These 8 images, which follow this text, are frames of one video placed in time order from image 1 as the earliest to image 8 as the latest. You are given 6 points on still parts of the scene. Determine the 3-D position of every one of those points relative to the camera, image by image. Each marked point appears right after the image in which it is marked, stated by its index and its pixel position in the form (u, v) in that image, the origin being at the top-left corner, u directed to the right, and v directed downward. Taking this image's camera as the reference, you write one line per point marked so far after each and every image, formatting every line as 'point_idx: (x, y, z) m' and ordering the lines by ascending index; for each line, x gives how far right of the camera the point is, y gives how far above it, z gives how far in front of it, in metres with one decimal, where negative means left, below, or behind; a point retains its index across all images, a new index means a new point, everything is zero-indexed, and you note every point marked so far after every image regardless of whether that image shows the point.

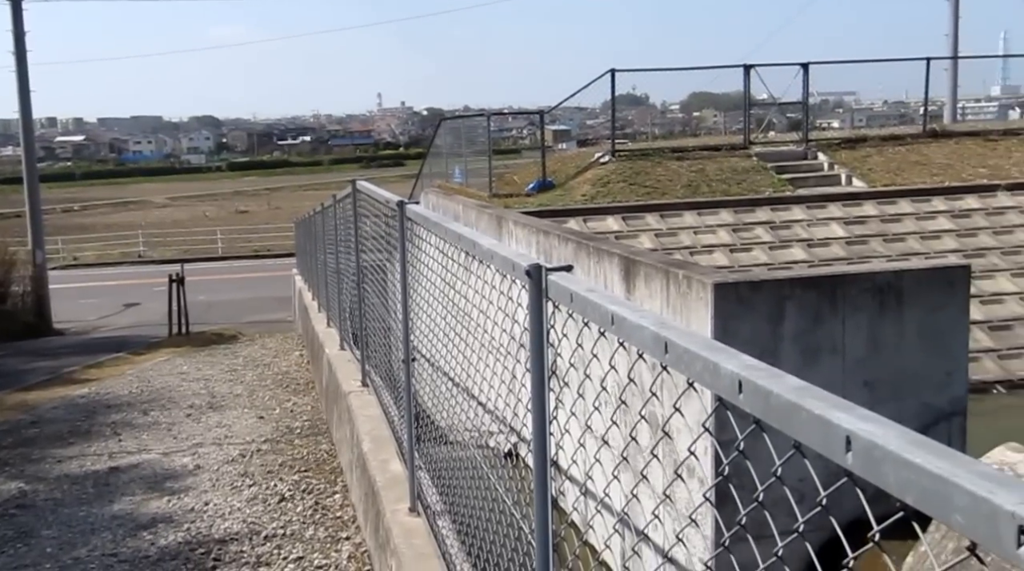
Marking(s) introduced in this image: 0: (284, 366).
0: (-3.0, -1.0, +14.6) m
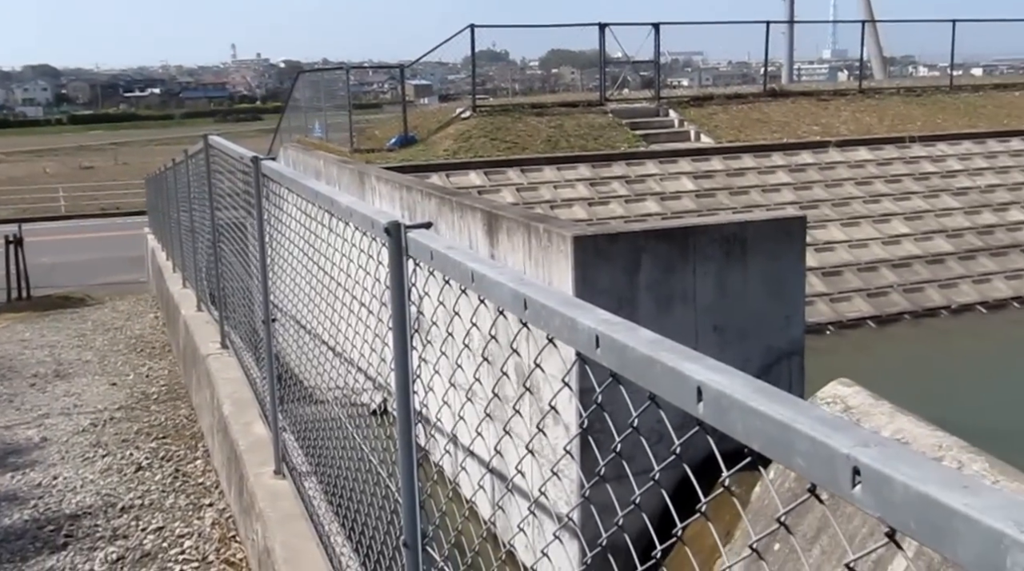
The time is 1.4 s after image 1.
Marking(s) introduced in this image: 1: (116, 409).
0: (-4.8, -0.6, +14.1) m
1: (-3.5, -1.1, +9.6) m
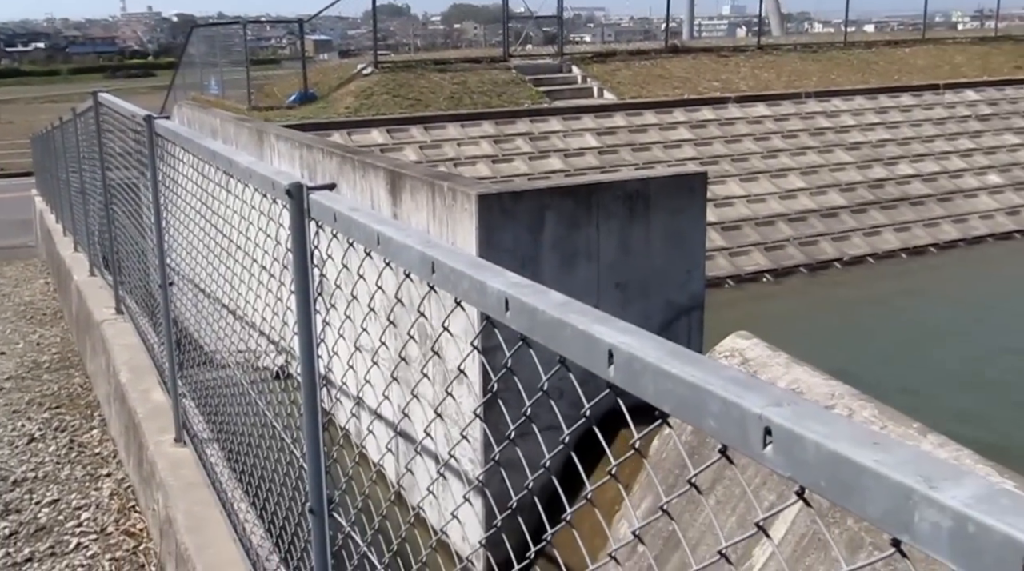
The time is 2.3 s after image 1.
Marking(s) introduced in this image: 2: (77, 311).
0: (-6.0, -0.2, +13.4) m
1: (-4.3, -0.8, +9.1) m
2: (-3.8, -0.2, +9.5) m
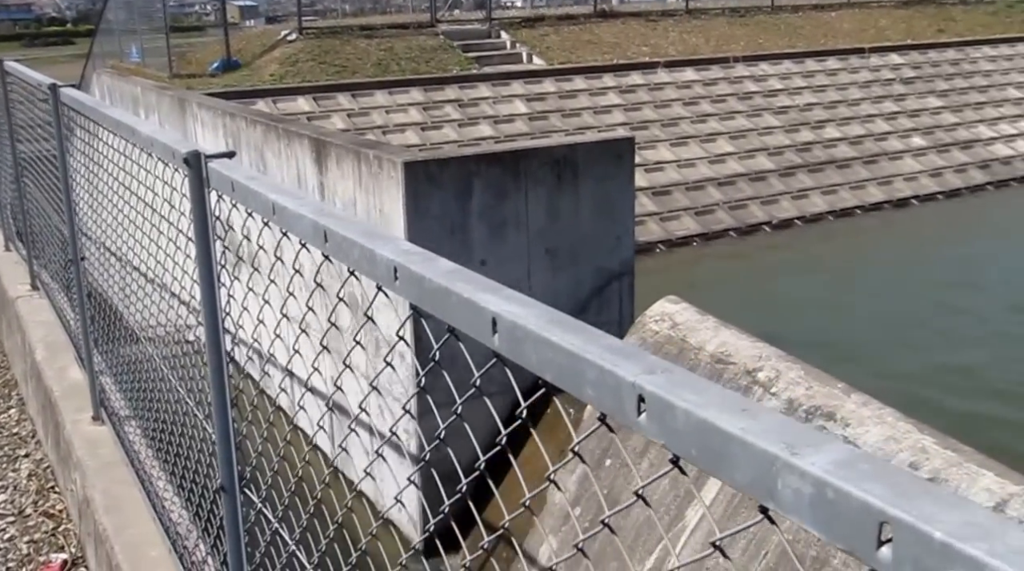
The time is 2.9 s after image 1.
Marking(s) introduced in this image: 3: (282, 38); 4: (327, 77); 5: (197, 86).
0: (-7.2, +0.1, +12.7) m
1: (-5.2, -0.7, +8.5) m
2: (-4.8, 0.0, +8.9) m
3: (-4.2, +4.2, +18.3) m
4: (-3.0, +3.0, +15.6) m
5: (-4.8, +2.8, +15.2) m
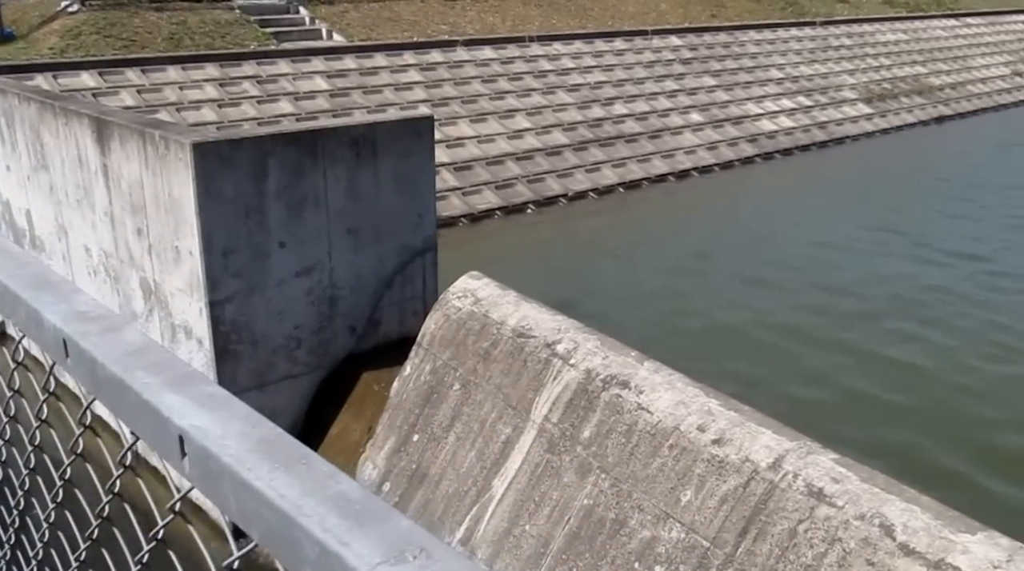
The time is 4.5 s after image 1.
0: (-9.8, -0.2, +11.6) m
1: (-7.1, -1.0, +7.8) m
2: (-6.8, -0.3, +8.3) m
3: (-7.9, +4.2, +17.5) m
4: (-6.2, +2.9, +15.1) m
5: (-7.9, +2.6, +14.4) m
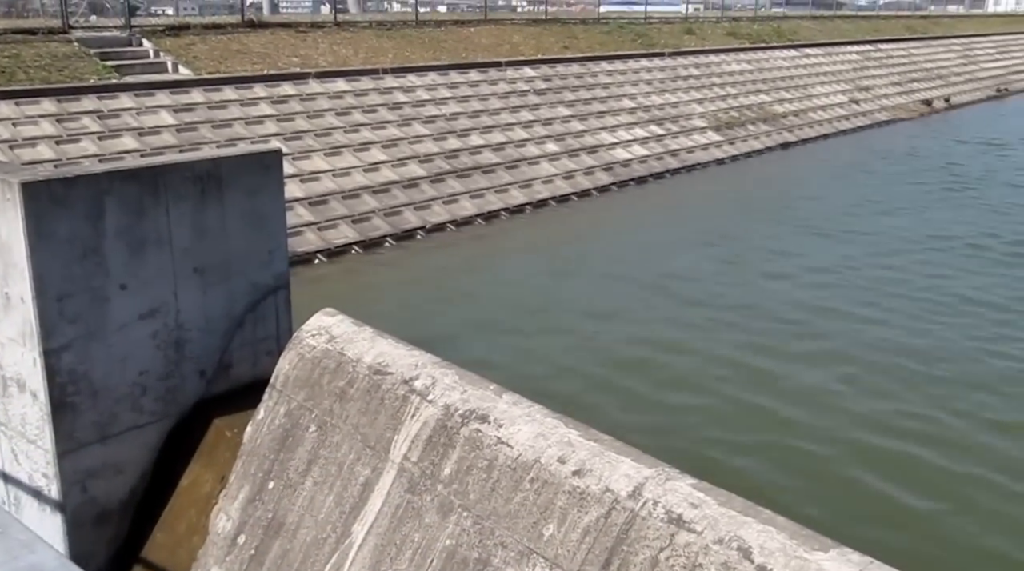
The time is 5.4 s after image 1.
0: (-11.4, -0.9, +9.7) m
1: (-8.2, -1.6, +6.3) m
2: (-8.0, -0.9, +6.8) m
3: (-10.3, +3.3, +15.9) m
4: (-8.4, +2.2, +13.8) m
5: (-9.9, +1.8, +12.8) m
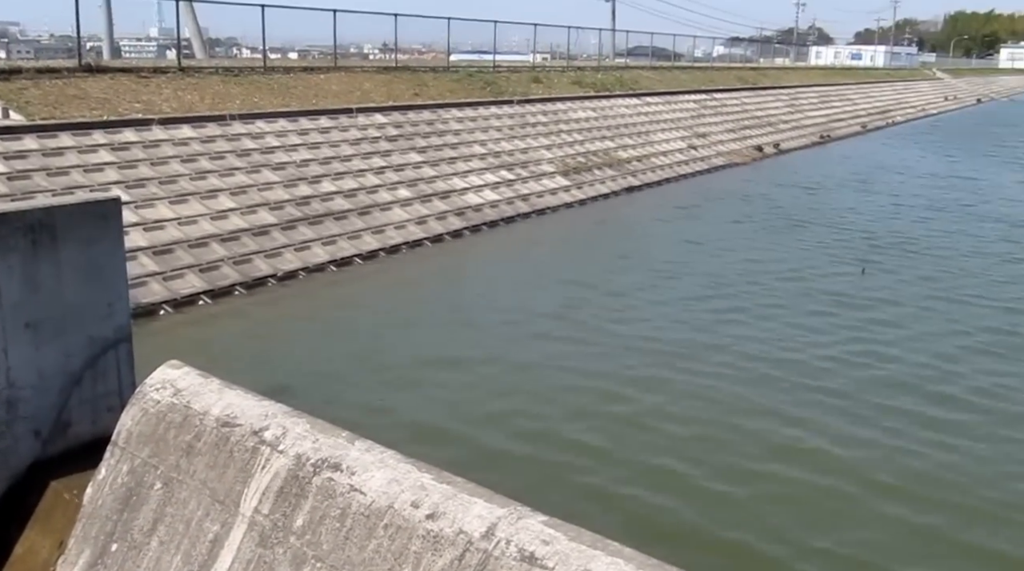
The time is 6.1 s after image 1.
0: (-12.7, -1.6, +8.4) m
1: (-9.1, -2.0, +5.3) m
2: (-9.0, -1.3, +6.0) m
3: (-12.6, +2.4, +14.8) m
4: (-10.4, +1.4, +12.9) m
5: (-11.7, +1.1, +11.8) m
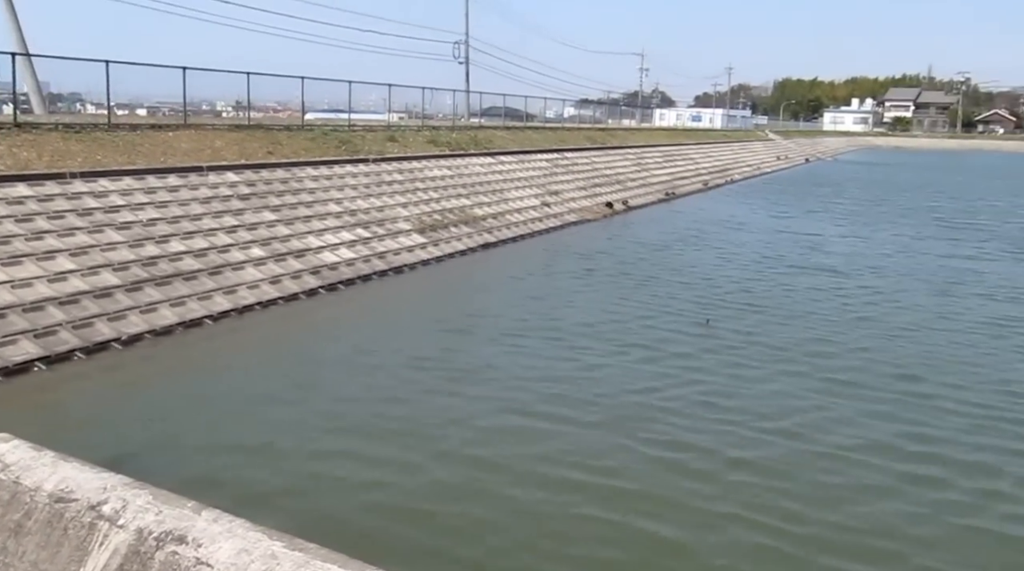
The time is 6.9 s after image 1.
0: (-13.8, -2.2, +6.3) m
1: (-9.9, -2.4, +3.8) m
2: (-9.8, -1.8, +4.4) m
3: (-14.6, +1.4, +12.9) m
4: (-12.1, +0.6, +11.2) m
5: (-13.3, +0.3, +9.9) m
